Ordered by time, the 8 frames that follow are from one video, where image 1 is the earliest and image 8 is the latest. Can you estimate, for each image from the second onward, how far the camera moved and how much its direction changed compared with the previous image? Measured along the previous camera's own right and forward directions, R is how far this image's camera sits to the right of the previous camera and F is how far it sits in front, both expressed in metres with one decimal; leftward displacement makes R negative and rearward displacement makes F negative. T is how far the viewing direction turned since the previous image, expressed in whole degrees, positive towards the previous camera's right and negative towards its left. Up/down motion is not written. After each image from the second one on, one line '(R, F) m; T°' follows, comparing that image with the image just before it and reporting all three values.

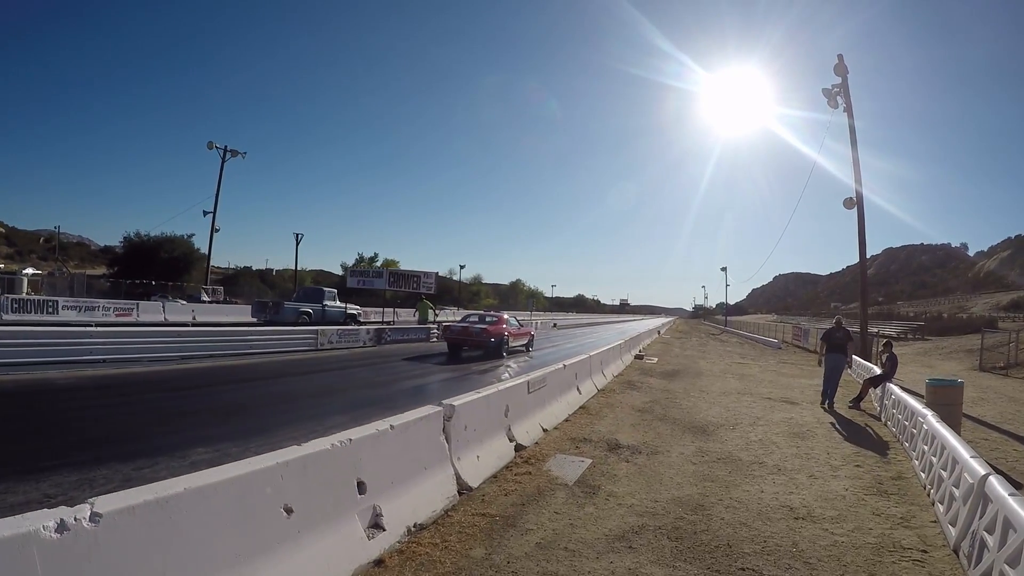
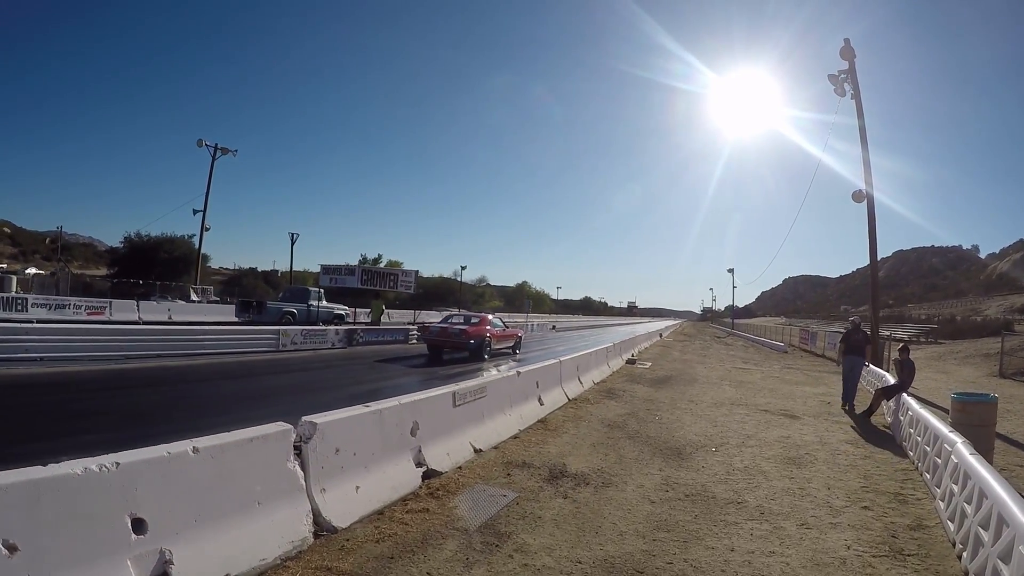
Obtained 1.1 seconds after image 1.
(+1.0, +1.6) m; -1°
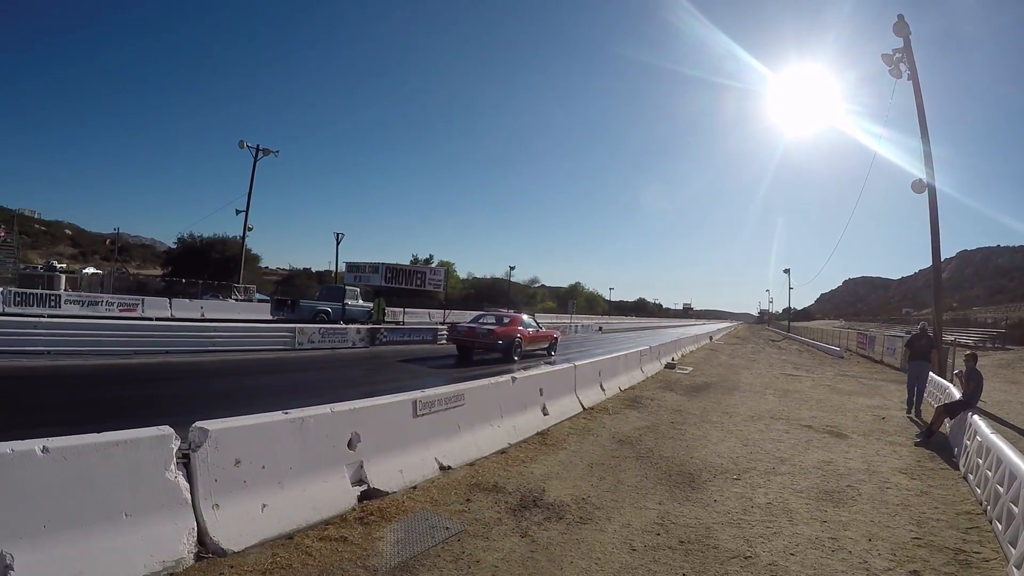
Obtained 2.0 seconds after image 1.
(+0.8, +1.1) m; -5°
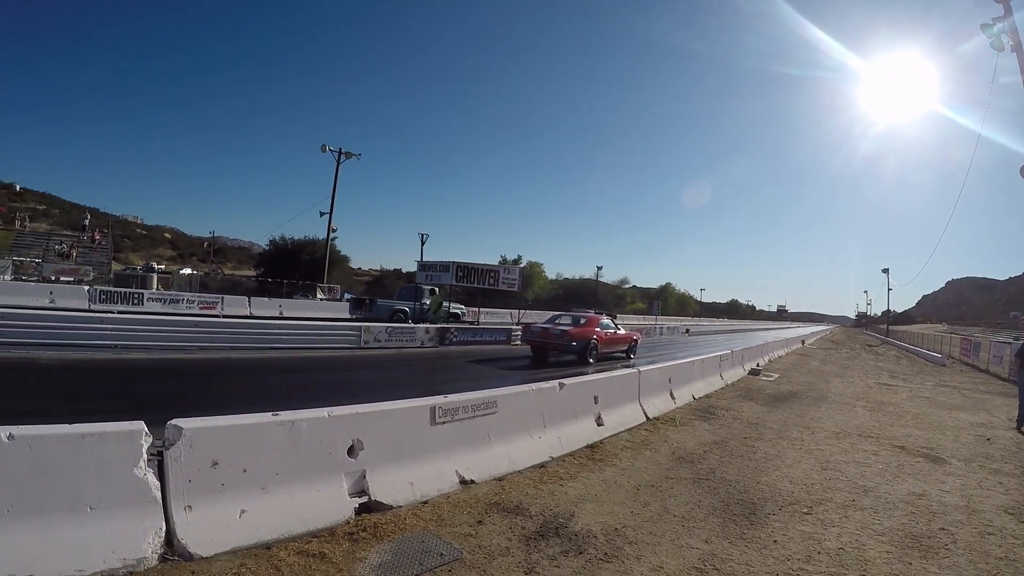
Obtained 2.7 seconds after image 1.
(+0.5, +0.6) m; -9°
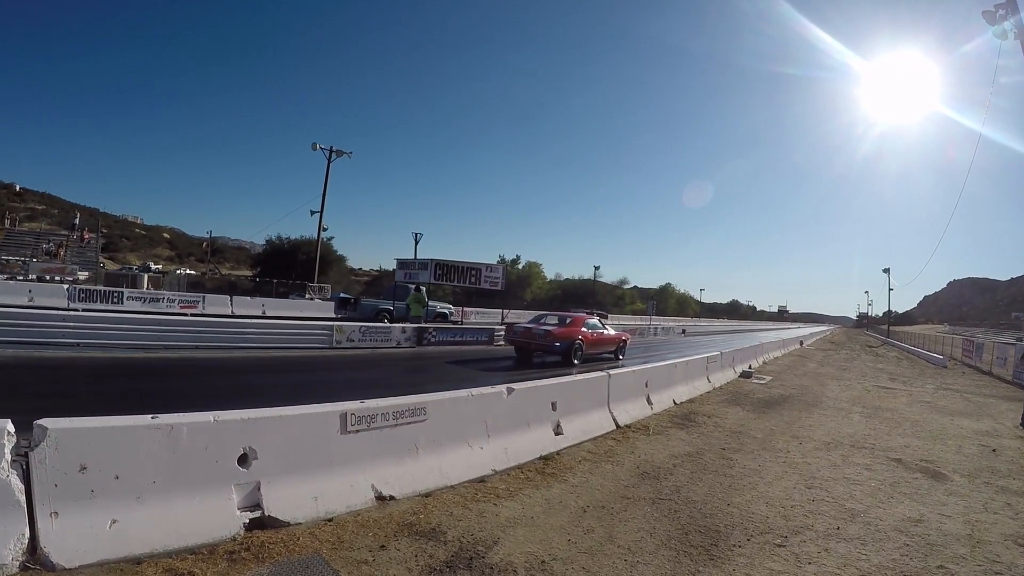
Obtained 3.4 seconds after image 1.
(+0.7, +0.9) m; 0°
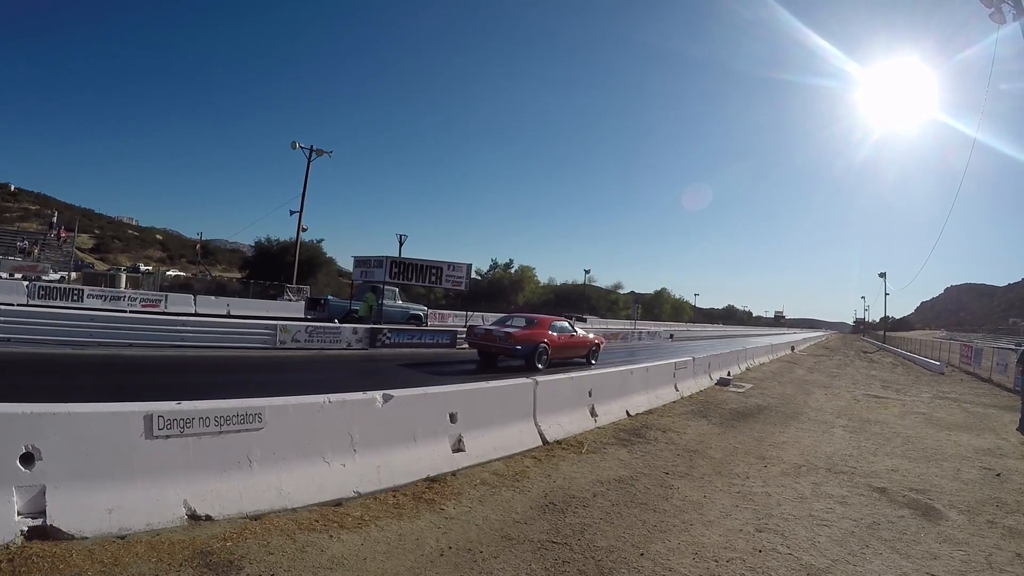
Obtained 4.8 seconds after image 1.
(+1.2, +1.5) m; 0°
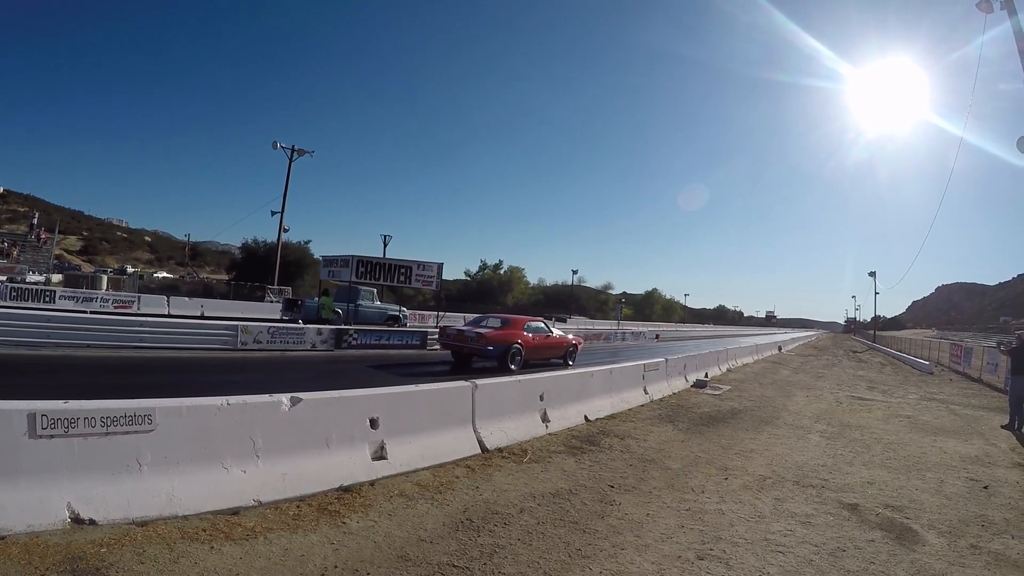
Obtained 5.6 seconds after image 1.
(+0.7, +0.7) m; +1°
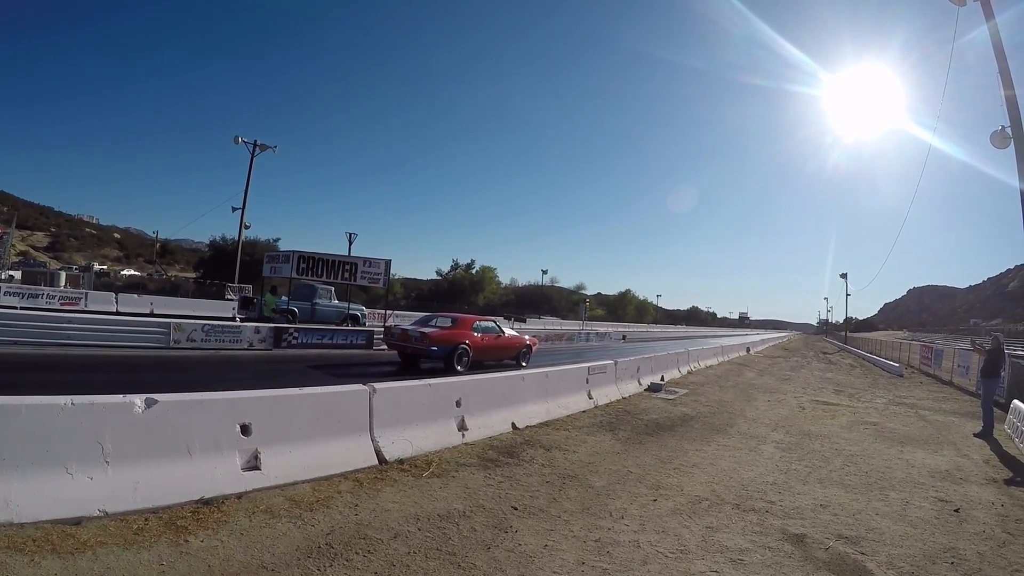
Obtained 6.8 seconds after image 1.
(+0.8, +1.0) m; +2°
